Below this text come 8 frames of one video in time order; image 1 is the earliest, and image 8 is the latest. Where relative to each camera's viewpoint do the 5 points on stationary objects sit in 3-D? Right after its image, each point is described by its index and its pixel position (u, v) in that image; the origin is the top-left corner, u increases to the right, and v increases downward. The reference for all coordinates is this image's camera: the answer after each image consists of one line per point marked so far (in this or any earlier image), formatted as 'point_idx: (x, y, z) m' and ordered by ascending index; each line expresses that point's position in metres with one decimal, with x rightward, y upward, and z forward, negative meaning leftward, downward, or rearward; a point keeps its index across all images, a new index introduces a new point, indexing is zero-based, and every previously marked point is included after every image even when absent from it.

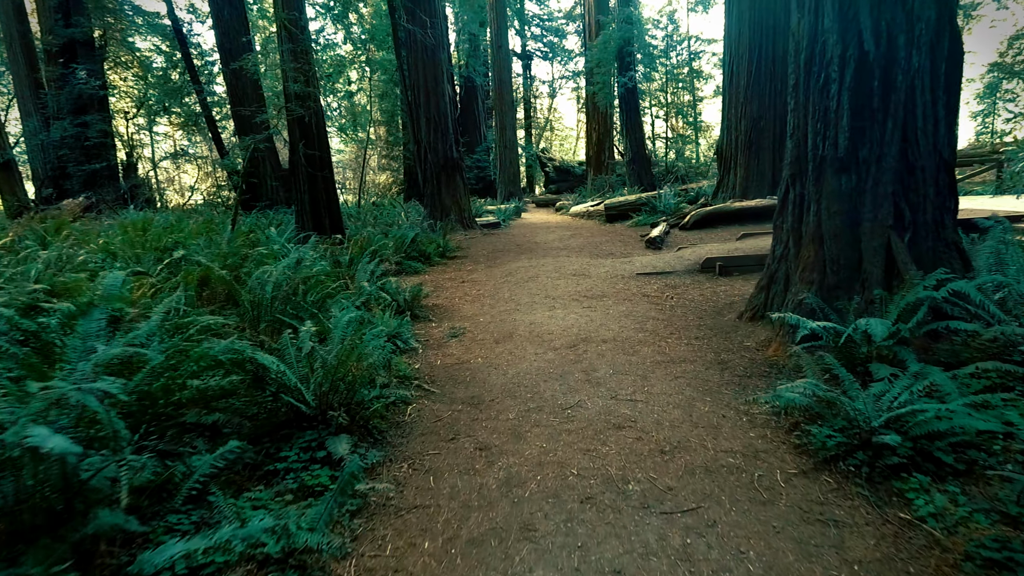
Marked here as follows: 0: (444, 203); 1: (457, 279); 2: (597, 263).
0: (-2.0, +2.5, +14.5) m
1: (-1.0, +0.2, +8.9) m
2: (+1.4, +0.5, +8.7) m
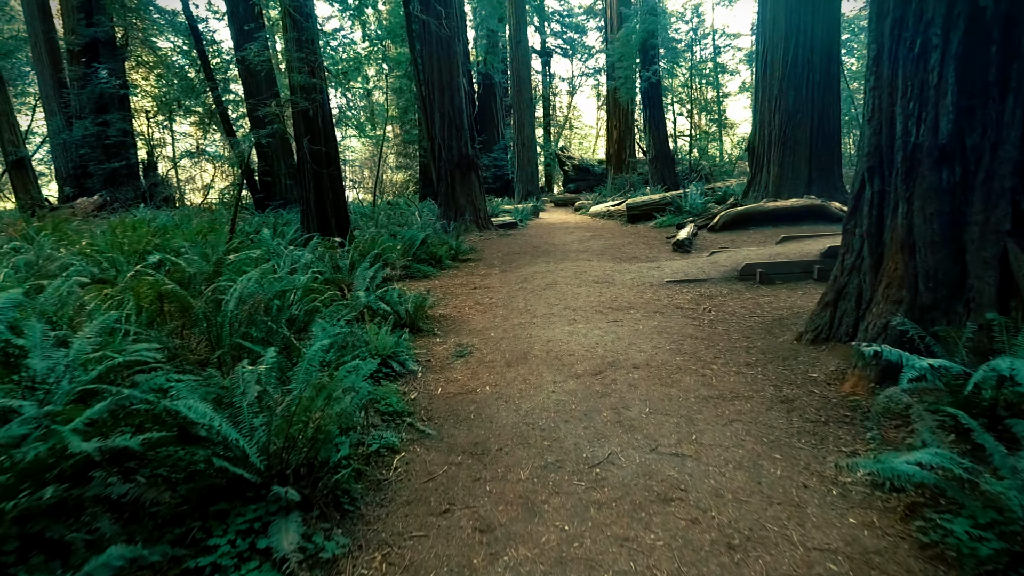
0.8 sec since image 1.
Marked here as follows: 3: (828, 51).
0: (-1.5, +2.4, +13.8) m
1: (-0.8, 0.0, +8.2) m
2: (+1.7, +0.3, +7.9) m
3: (+7.7, +5.7, +11.9) m
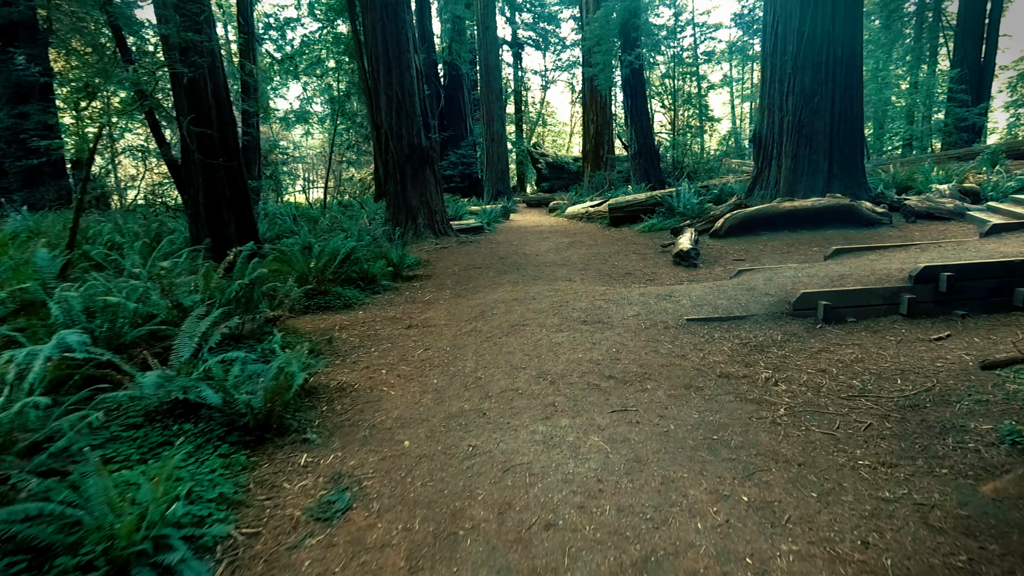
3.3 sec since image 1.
0: (-2.4, +2.0, +11.4) m
1: (-1.3, -0.4, +5.8) m
2: (+1.2, -0.1, +5.6) m
3: (+6.9, +5.3, +9.9) m
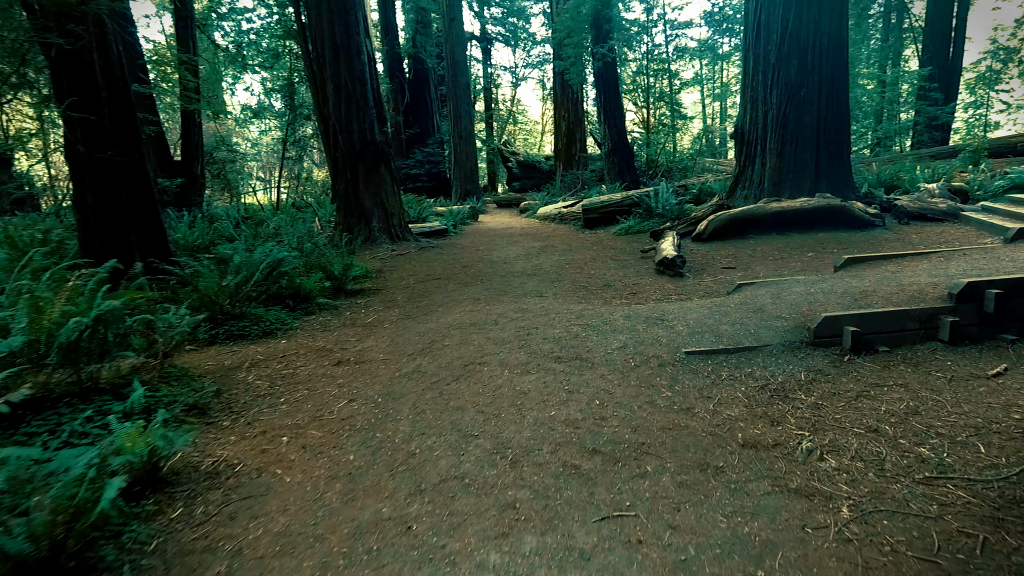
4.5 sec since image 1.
0: (-3.1, +1.7, +10.2) m
1: (-1.7, -0.6, +4.7) m
2: (+0.7, -0.3, +4.6) m
3: (+6.1, +5.2, +9.2) m
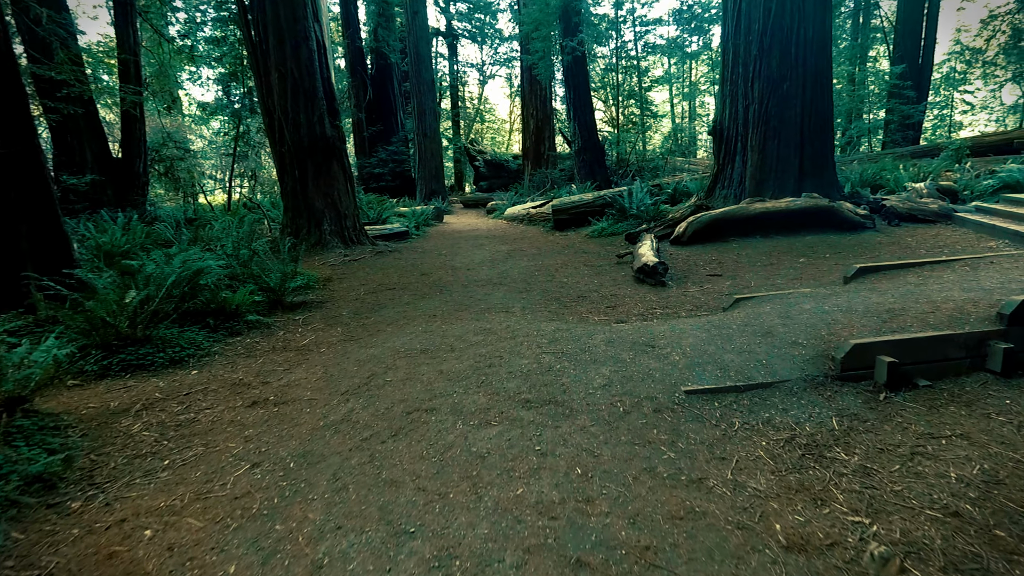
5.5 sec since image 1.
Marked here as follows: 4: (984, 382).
0: (-3.8, +1.6, +9.2) m
1: (-2.0, -0.8, +3.8) m
2: (+0.4, -0.4, +3.9) m
3: (+5.5, +5.1, +8.7) m
4: (+2.9, -0.6, +3.0) m
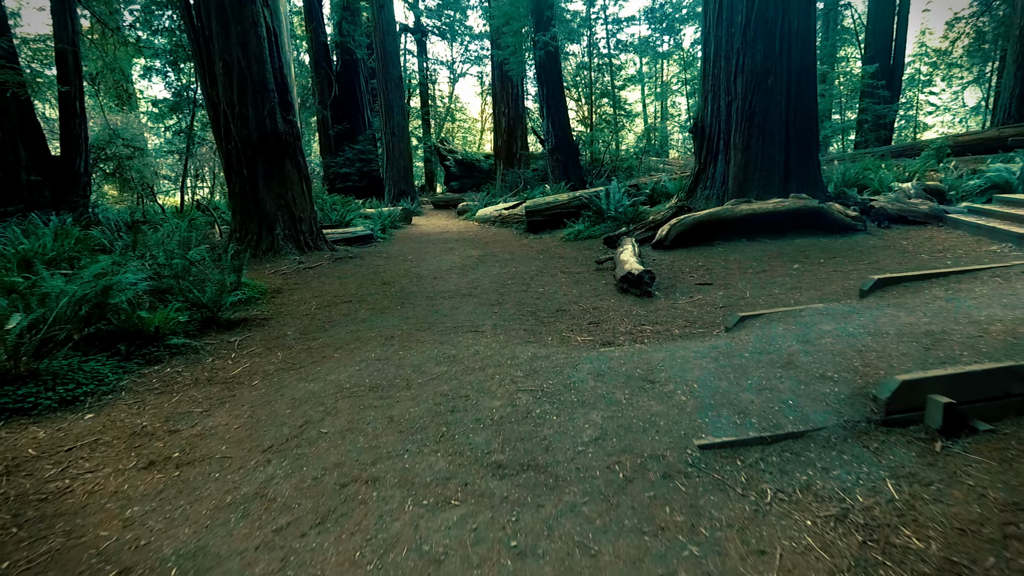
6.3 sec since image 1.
0: (-4.2, +1.4, +8.3) m
1: (-2.2, -0.9, +3.0) m
2: (+0.2, -0.5, +3.2) m
3: (+5.0, +5.1, +8.3) m
4: (+2.7, -0.7, +2.4) m
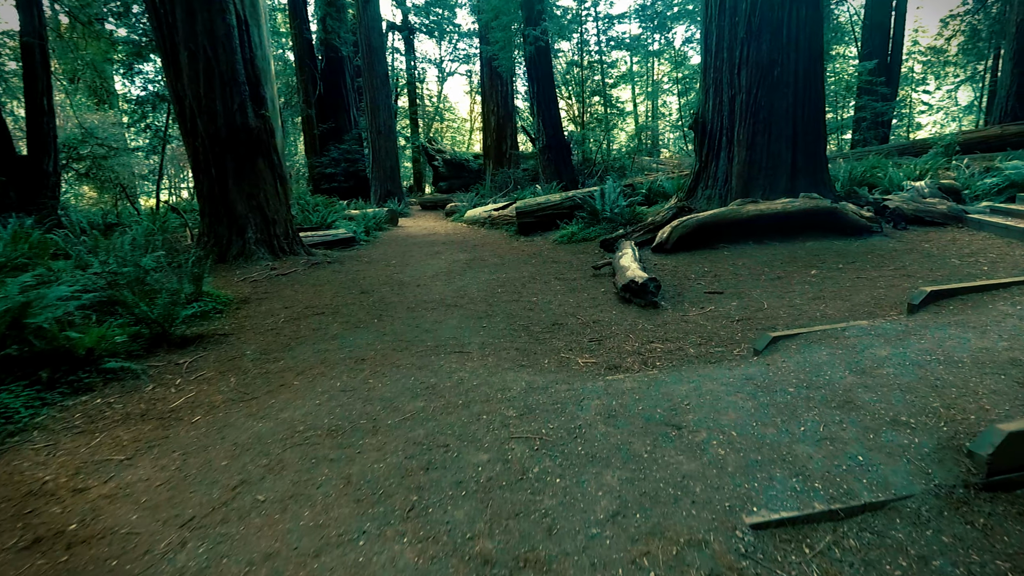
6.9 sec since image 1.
0: (-4.4, +1.3, +7.6) m
1: (-2.3, -1.0, +2.4) m
2: (+0.2, -0.7, +2.6) m
3: (+4.8, +5.0, +7.8) m
4: (+2.7, -0.8, +1.9) m
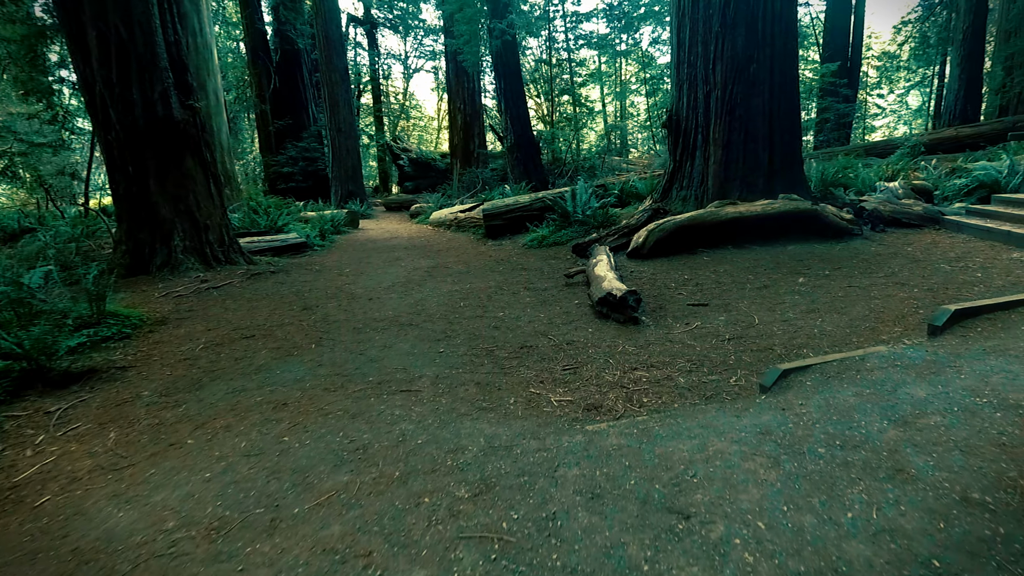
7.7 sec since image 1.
0: (-4.8, +1.1, +6.7) m
1: (-2.4, -1.2, +1.6) m
2: (0.0, -0.8, +2.0) m
3: (+4.3, +4.9, +7.4) m
4: (+2.5, -0.9, +1.4) m
